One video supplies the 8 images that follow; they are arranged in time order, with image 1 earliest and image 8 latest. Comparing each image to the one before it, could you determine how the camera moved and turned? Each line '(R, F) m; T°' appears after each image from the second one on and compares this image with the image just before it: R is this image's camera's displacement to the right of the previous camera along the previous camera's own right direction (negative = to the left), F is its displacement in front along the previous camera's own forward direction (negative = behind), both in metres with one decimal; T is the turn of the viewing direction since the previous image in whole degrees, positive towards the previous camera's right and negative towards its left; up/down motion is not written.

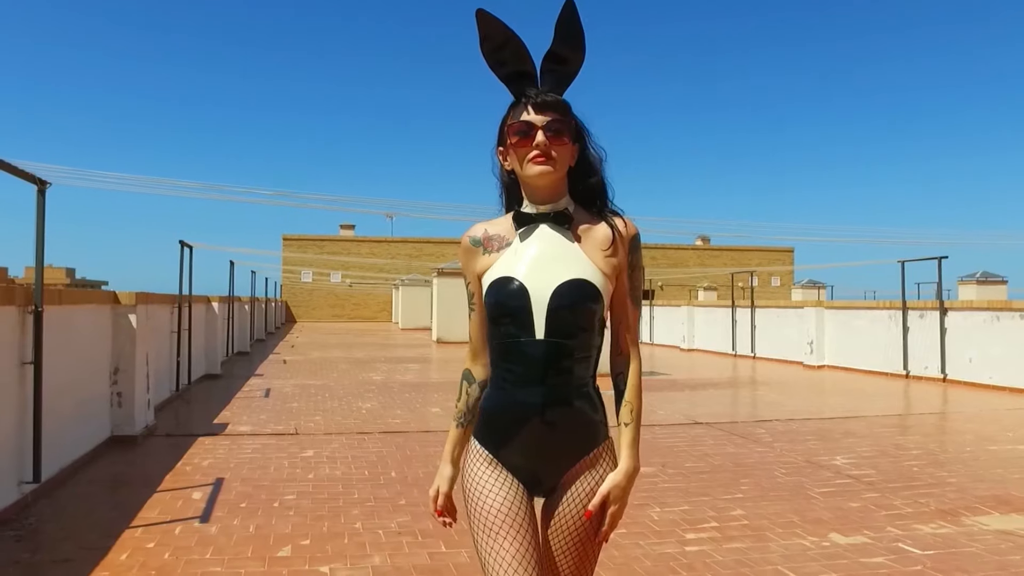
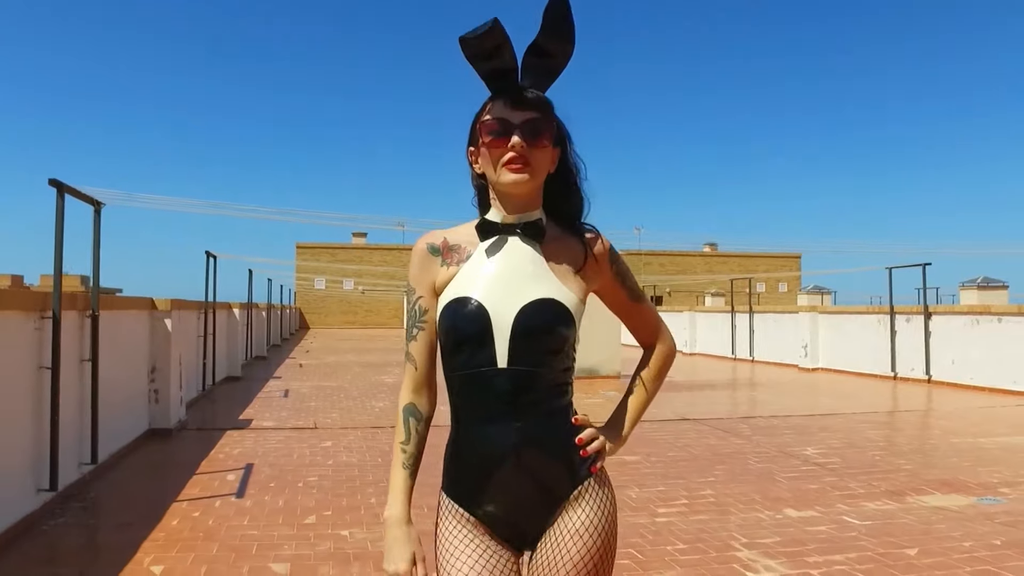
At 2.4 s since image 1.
(+0.1, -0.8) m; -1°
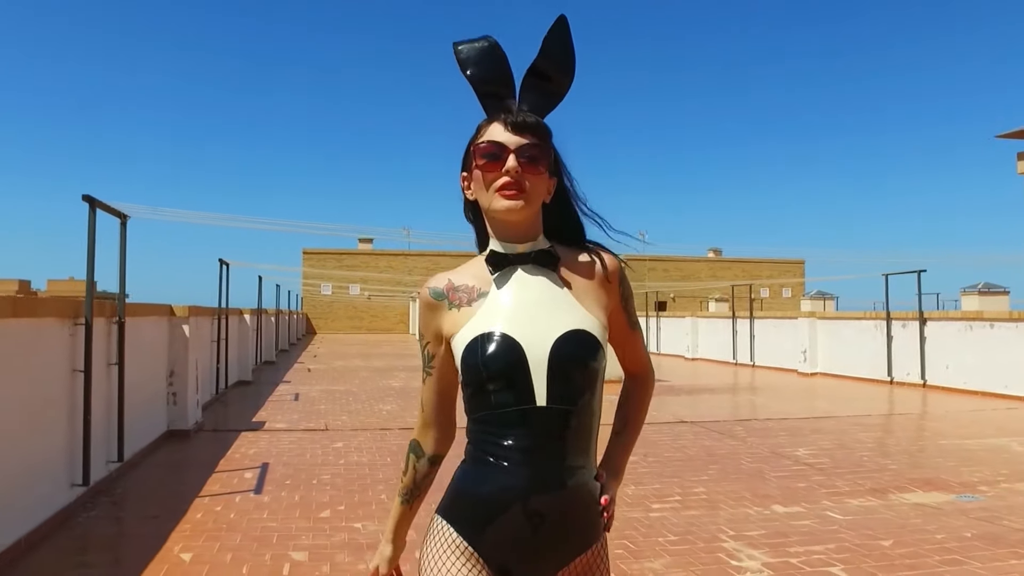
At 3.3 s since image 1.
(0.0, -0.4) m; 0°
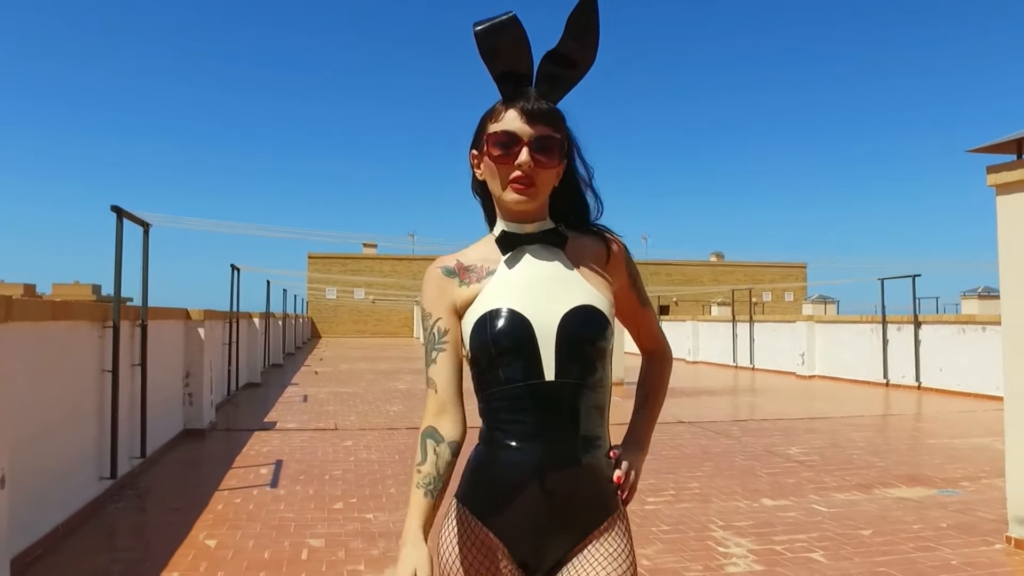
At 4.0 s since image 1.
(0.0, -0.4) m; 0°
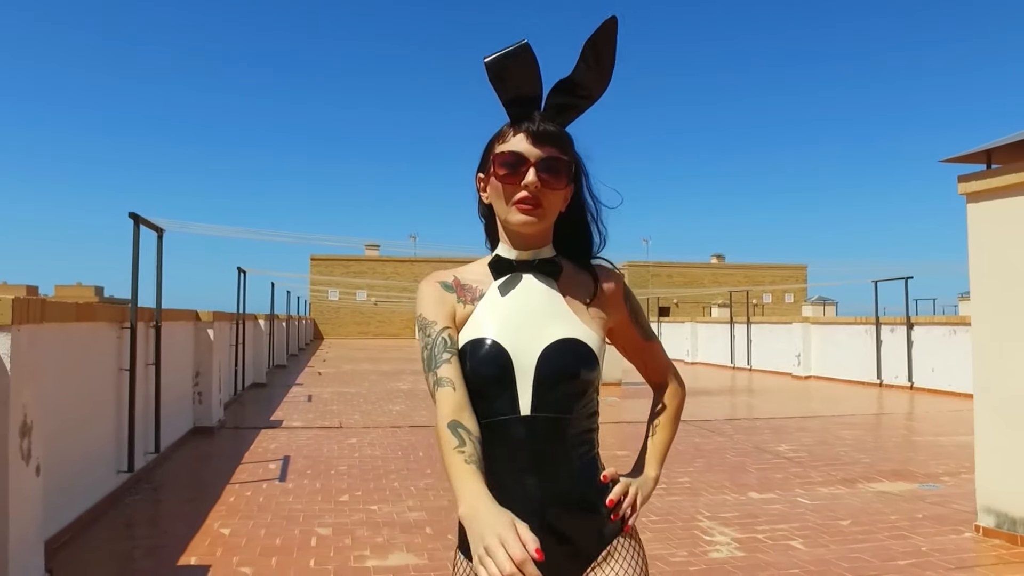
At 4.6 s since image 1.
(0.0, -0.3) m; 0°
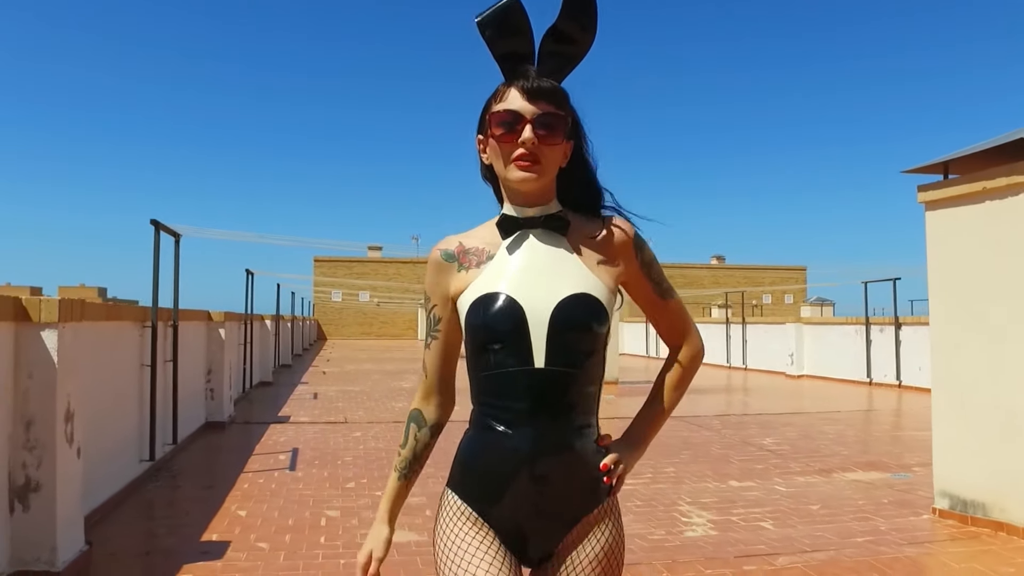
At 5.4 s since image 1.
(+0.1, -0.5) m; 0°
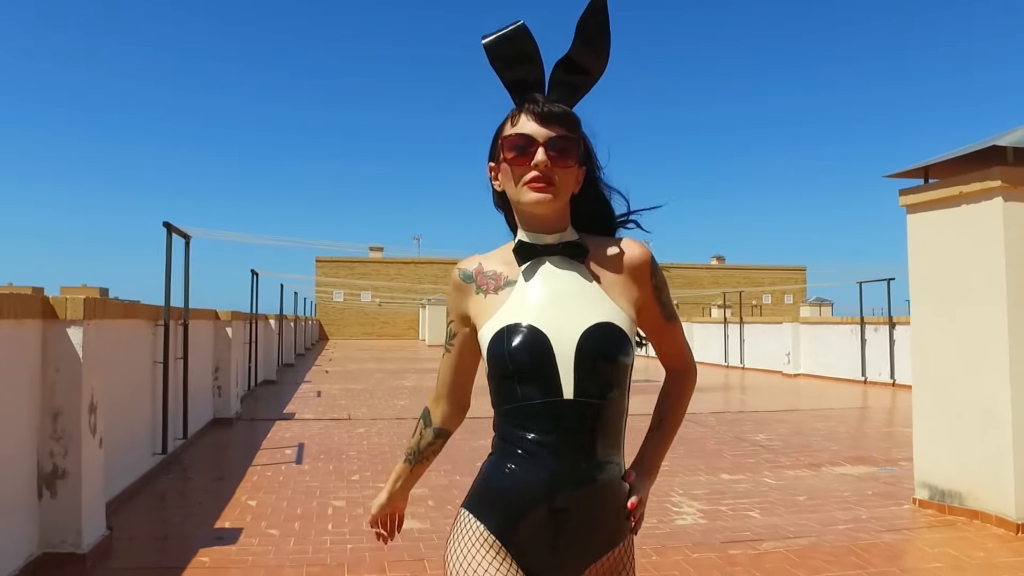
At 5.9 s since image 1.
(0.0, -0.3) m; 0°
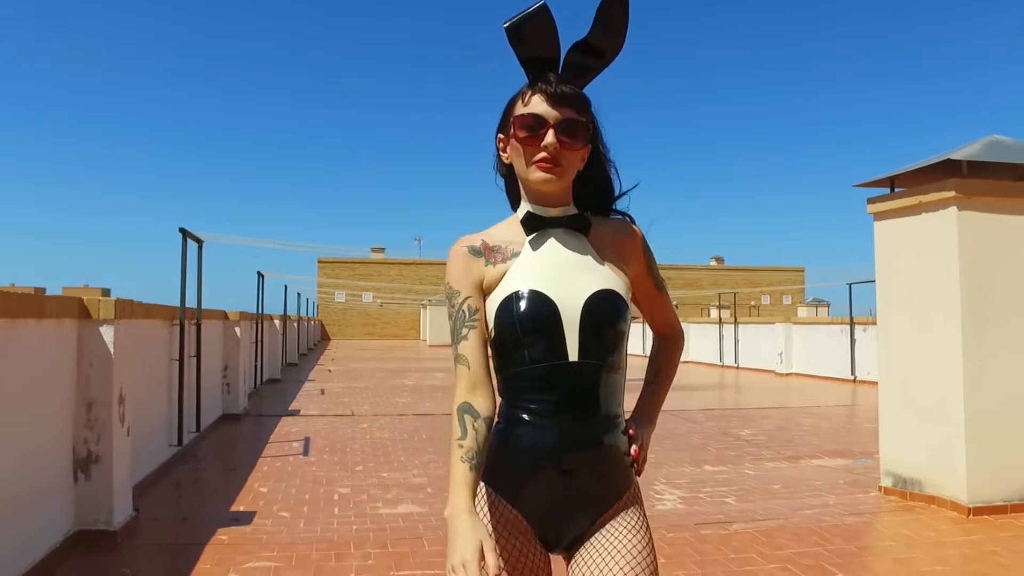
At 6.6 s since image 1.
(+0.1, -0.5) m; 0°
